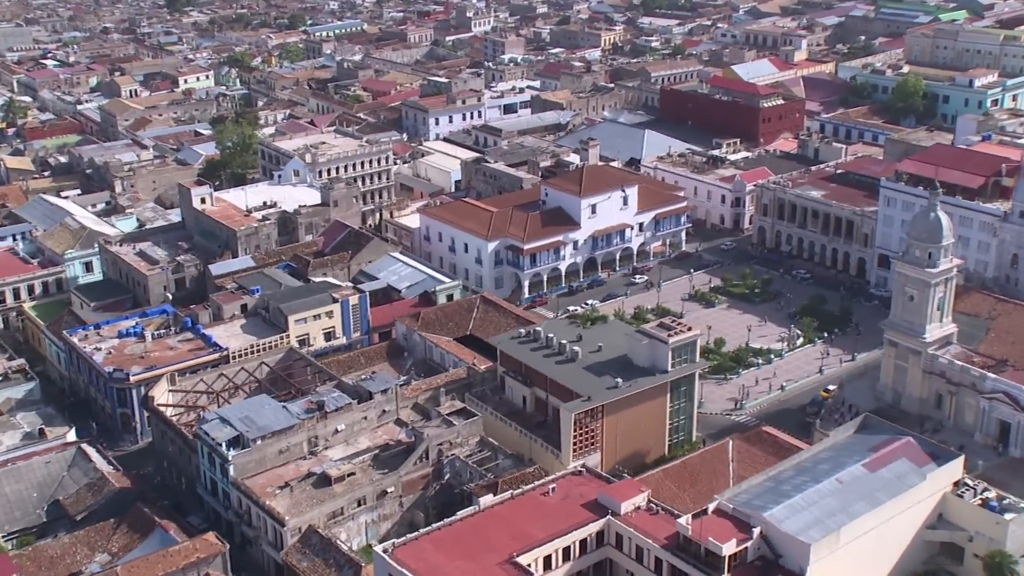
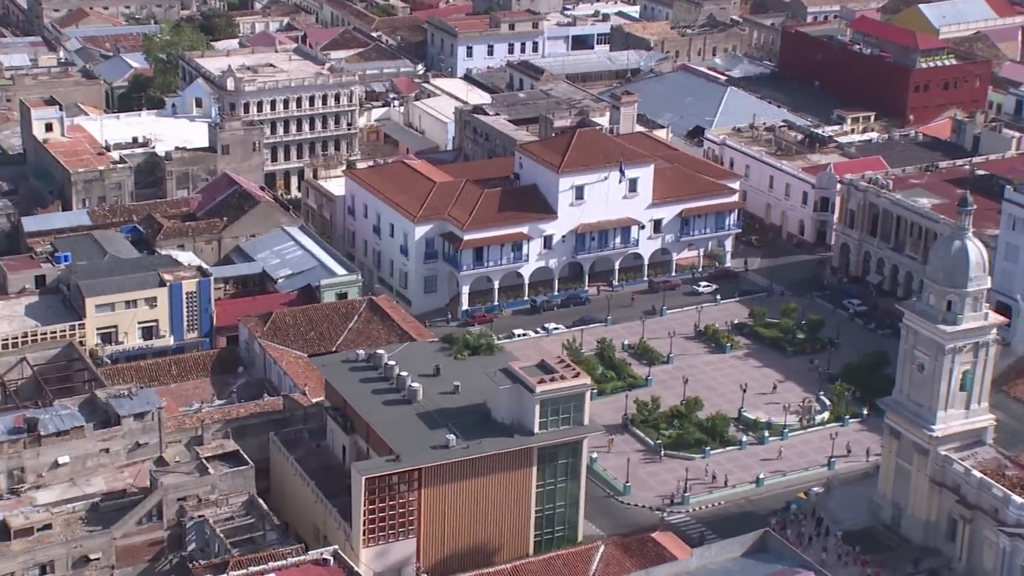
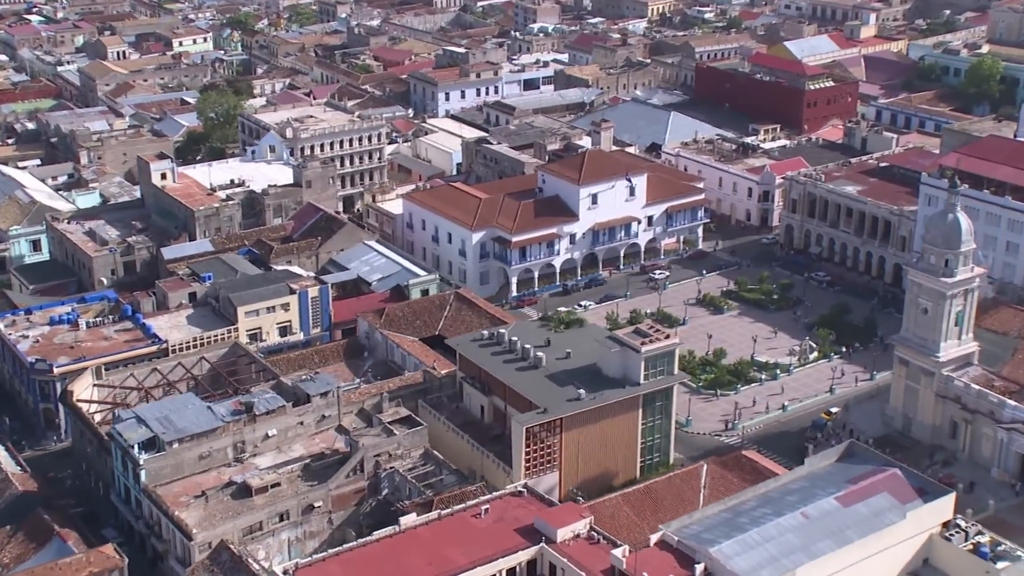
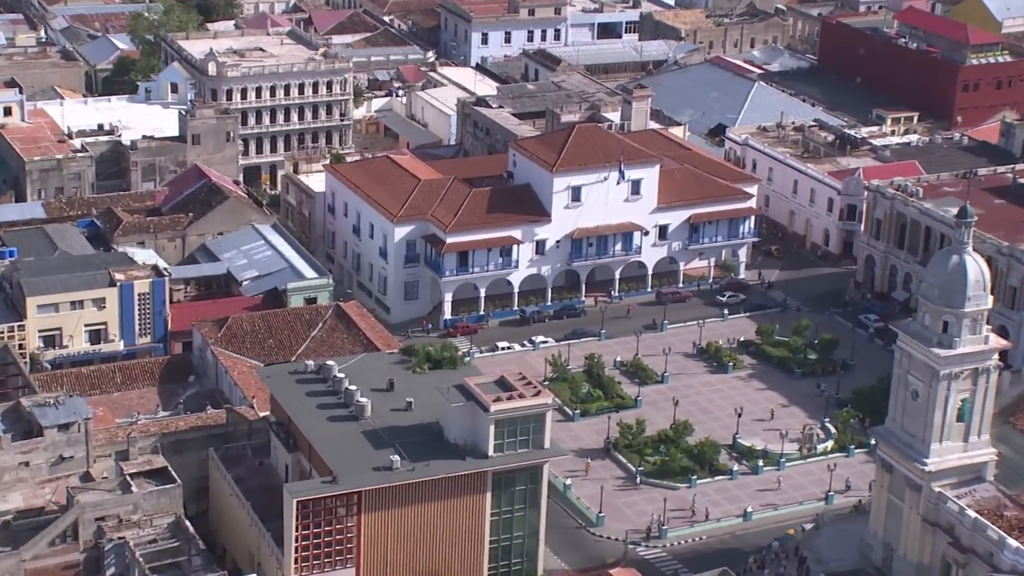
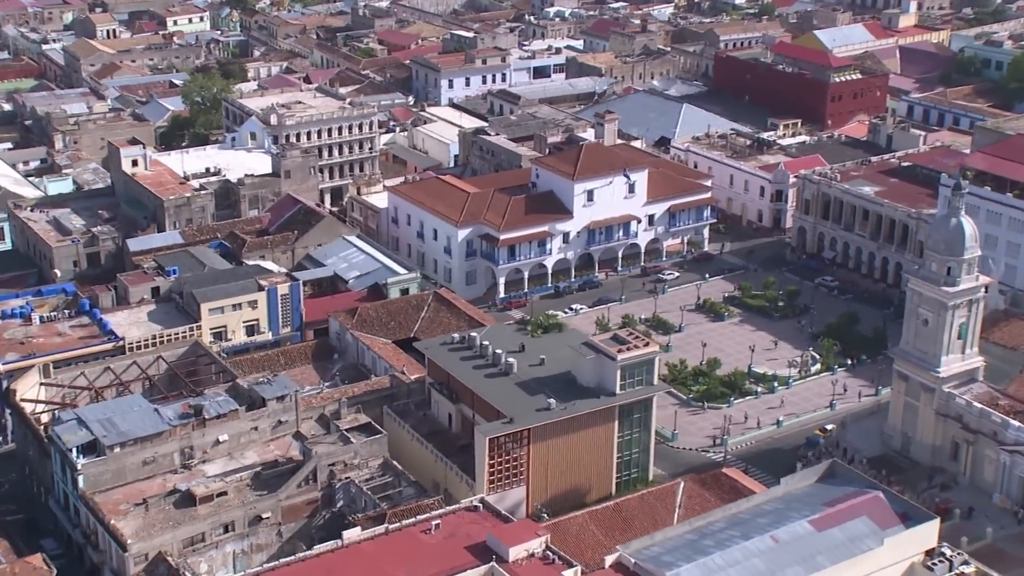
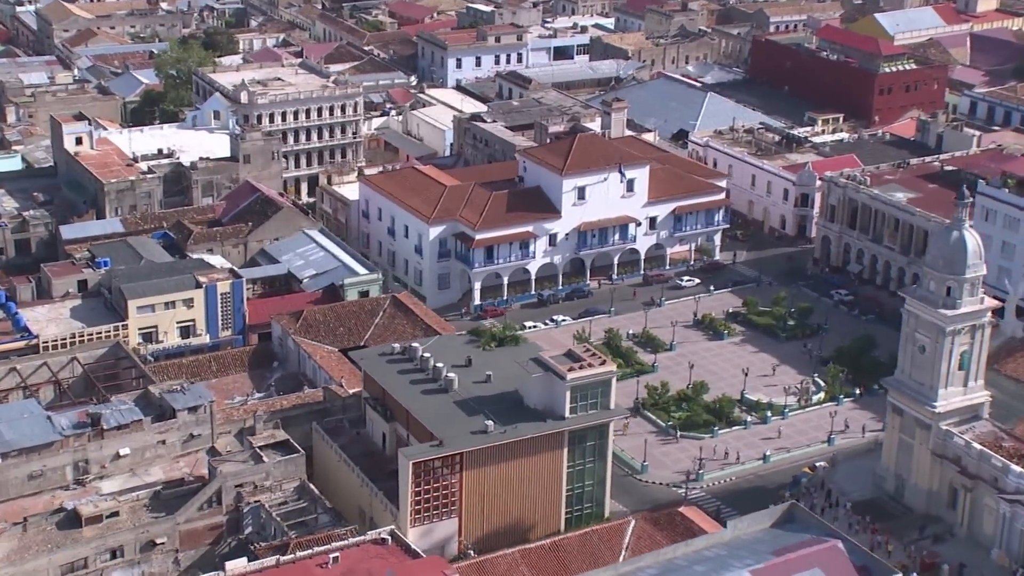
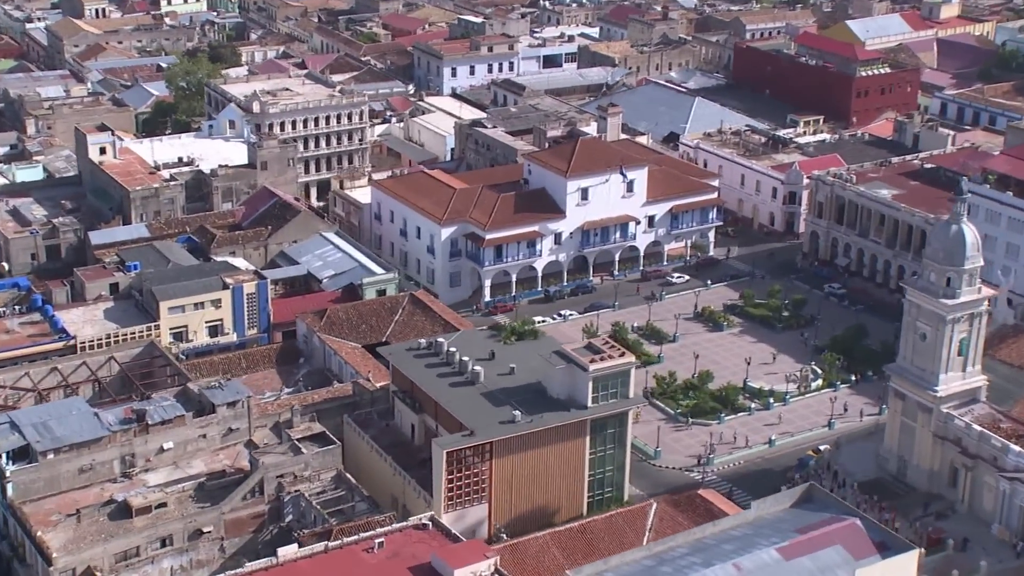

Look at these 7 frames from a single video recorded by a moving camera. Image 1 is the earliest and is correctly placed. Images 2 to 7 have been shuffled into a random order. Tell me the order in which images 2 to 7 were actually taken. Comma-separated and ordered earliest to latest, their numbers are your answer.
3, 5, 7, 6, 2, 4
